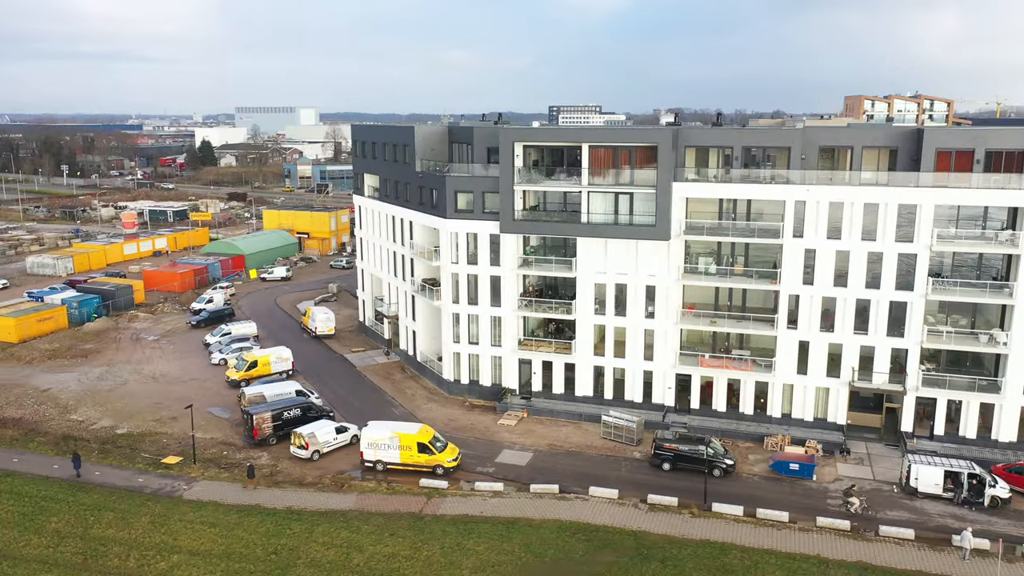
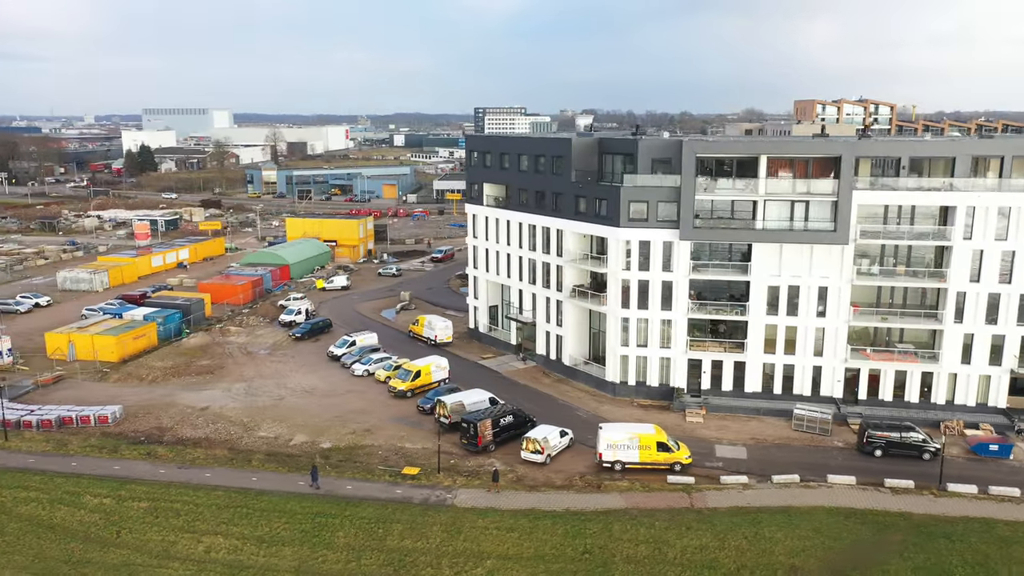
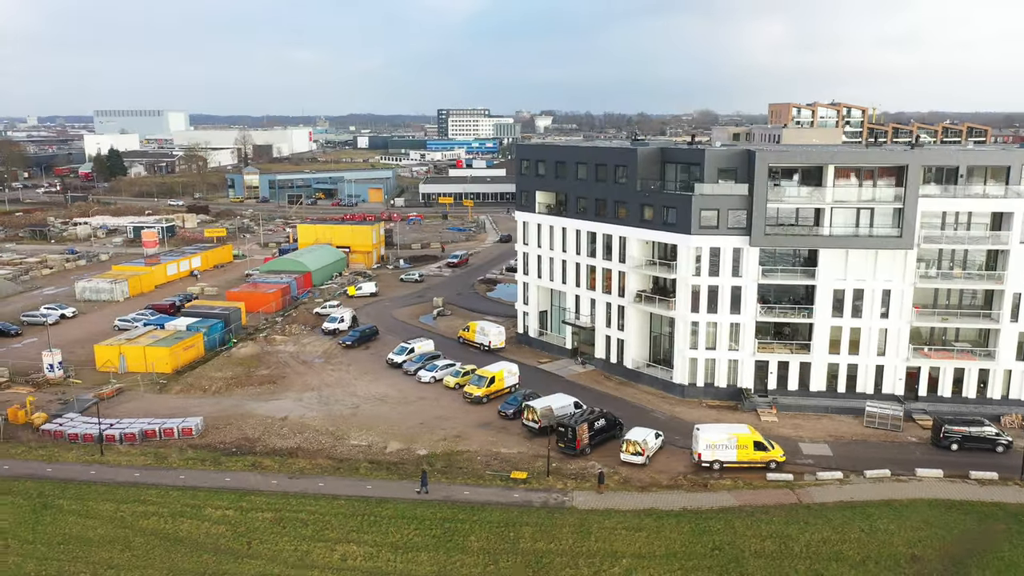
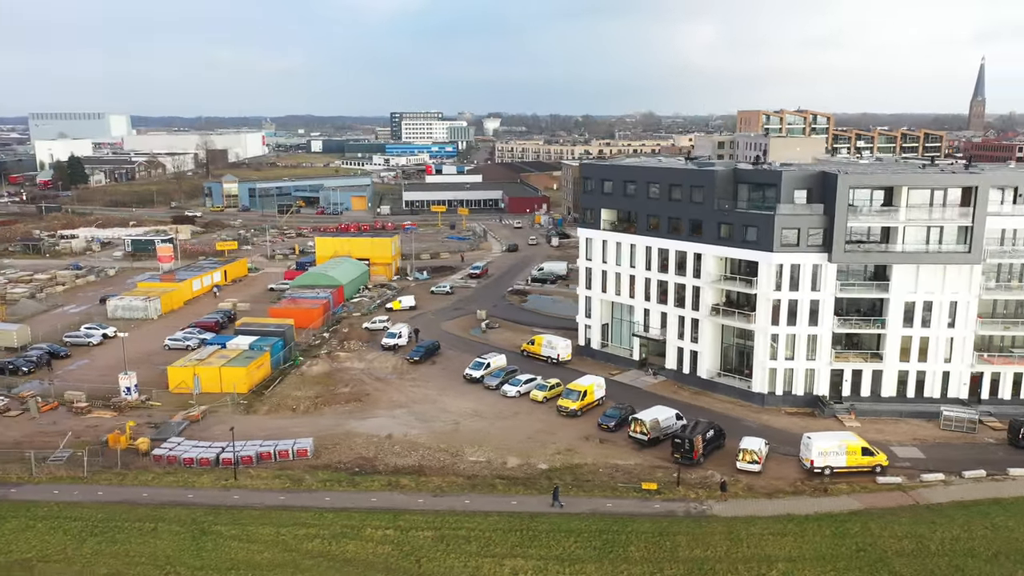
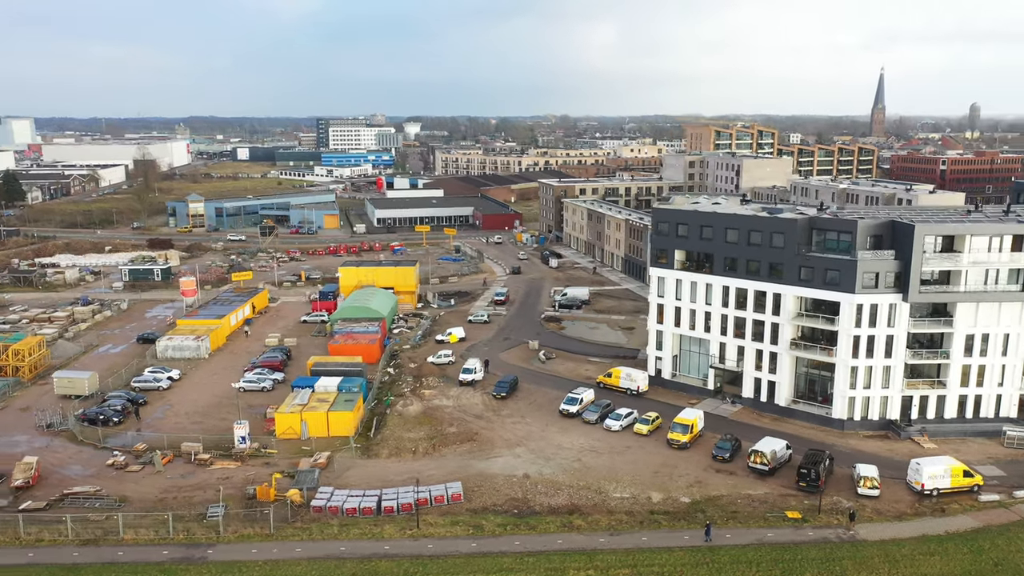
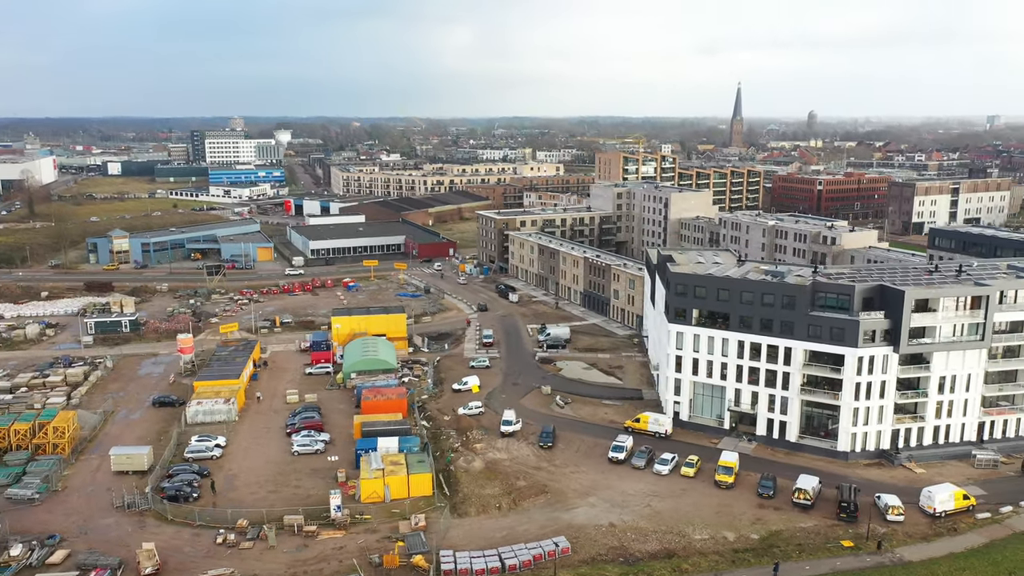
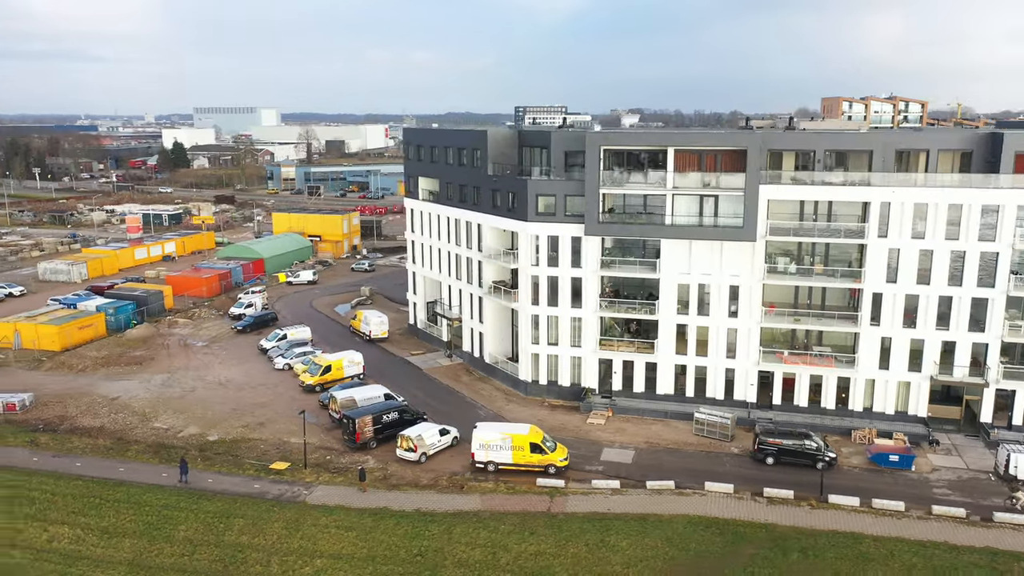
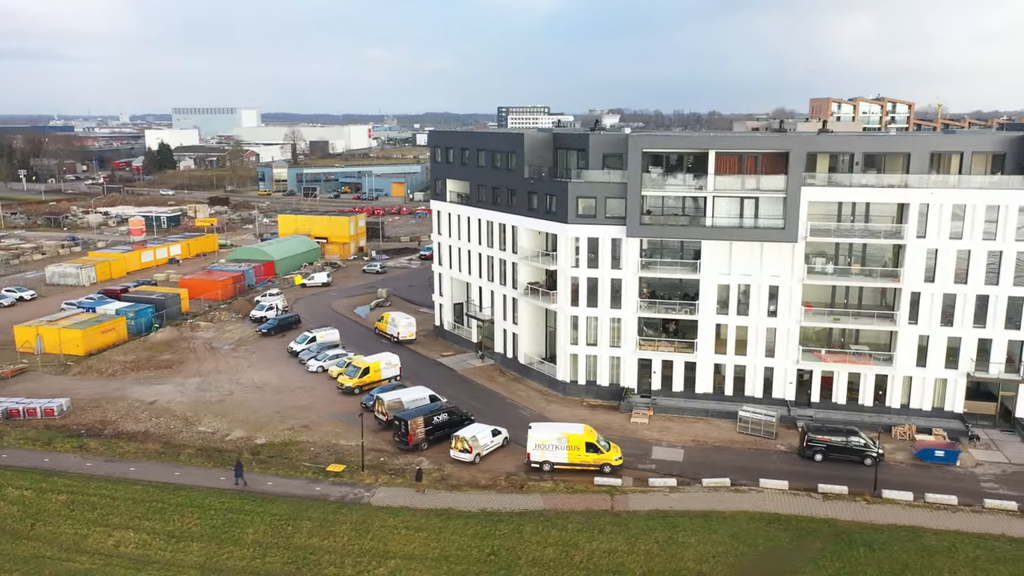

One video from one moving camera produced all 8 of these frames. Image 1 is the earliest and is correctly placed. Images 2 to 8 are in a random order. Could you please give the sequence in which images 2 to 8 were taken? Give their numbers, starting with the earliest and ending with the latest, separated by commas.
7, 8, 2, 3, 4, 5, 6
